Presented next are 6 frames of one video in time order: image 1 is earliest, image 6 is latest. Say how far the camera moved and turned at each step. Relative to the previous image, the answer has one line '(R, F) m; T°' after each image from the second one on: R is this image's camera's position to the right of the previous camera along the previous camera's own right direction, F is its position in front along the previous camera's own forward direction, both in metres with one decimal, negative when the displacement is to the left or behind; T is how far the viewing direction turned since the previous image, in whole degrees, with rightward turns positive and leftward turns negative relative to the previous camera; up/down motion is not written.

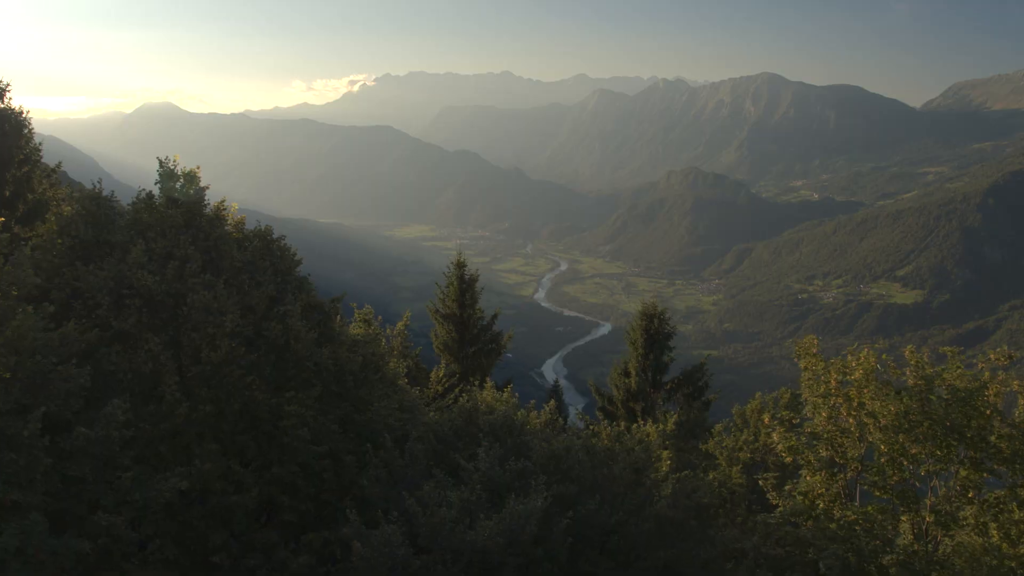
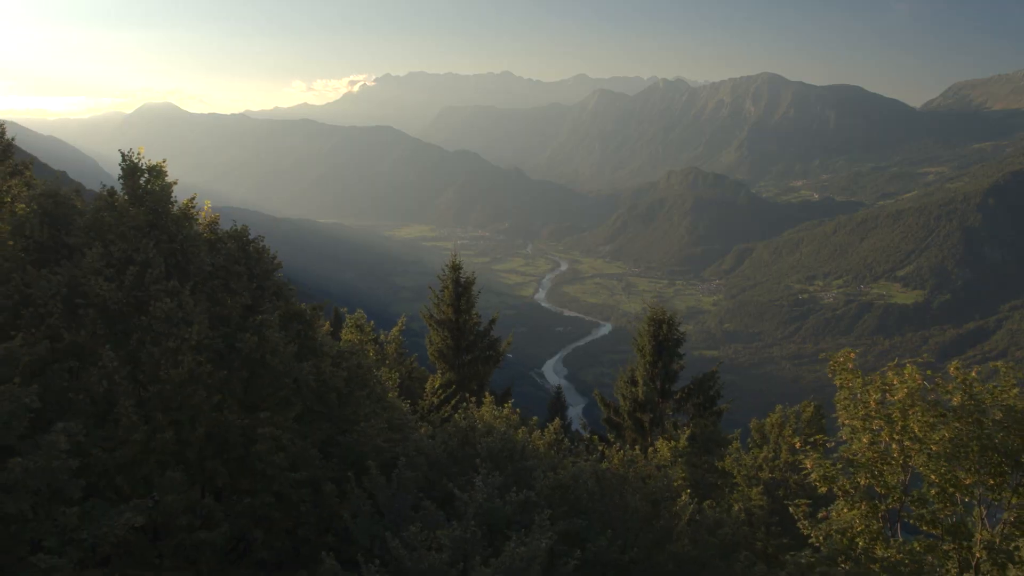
(0.0, +0.6) m; 0°
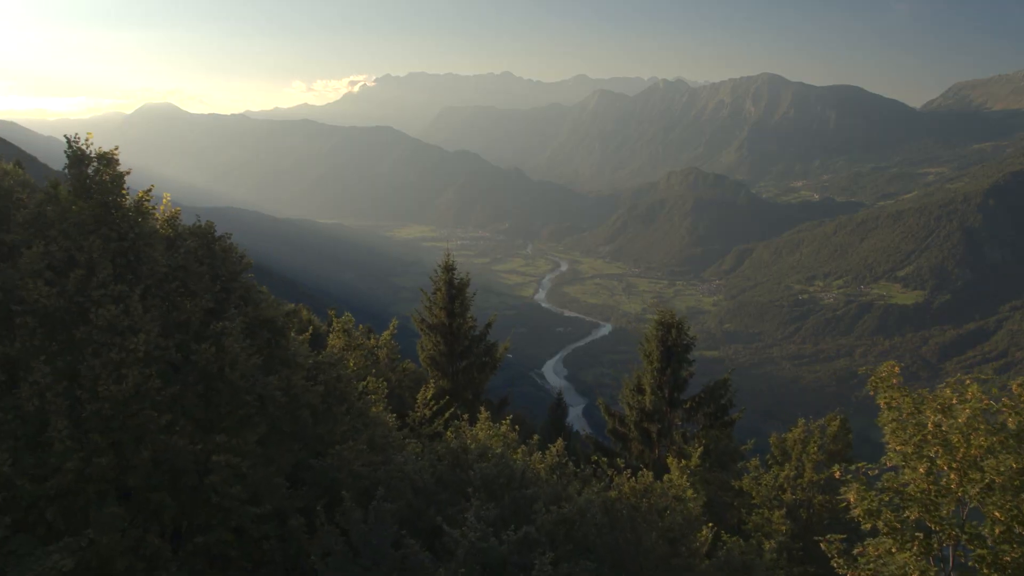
(0.0, +0.7) m; 0°
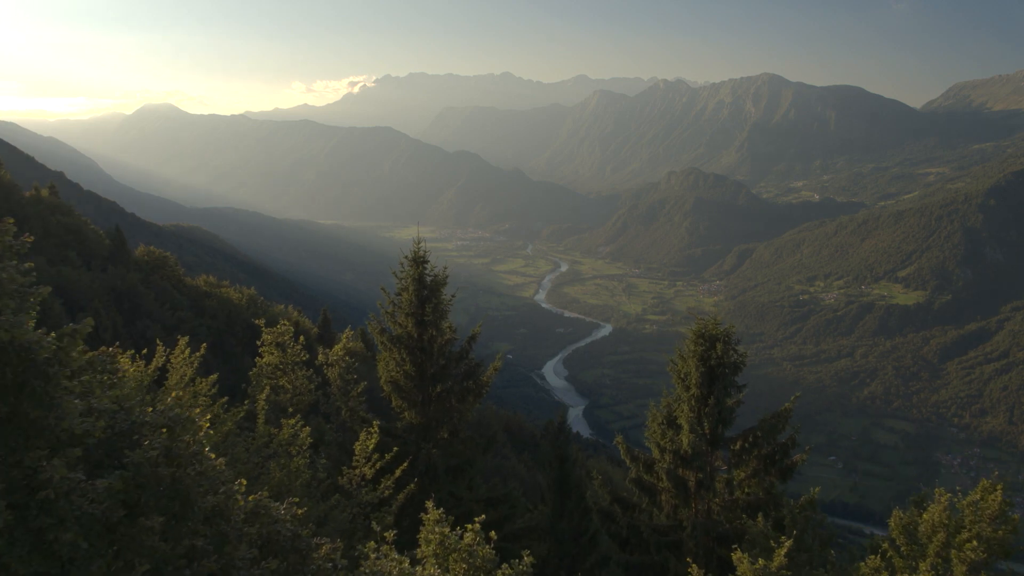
(+0.2, +2.6) m; 0°
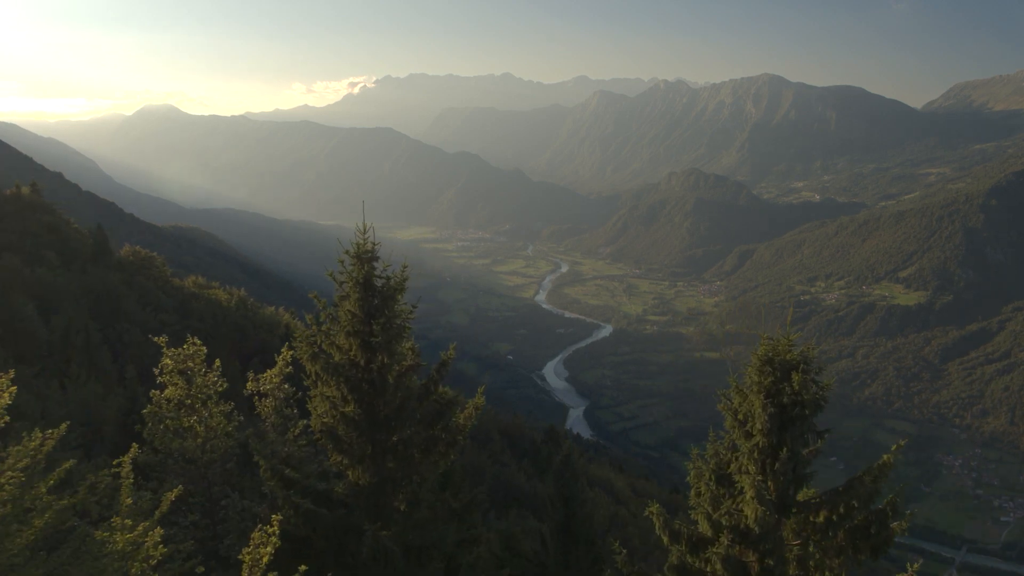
(+0.1, +2.2) m; 0°
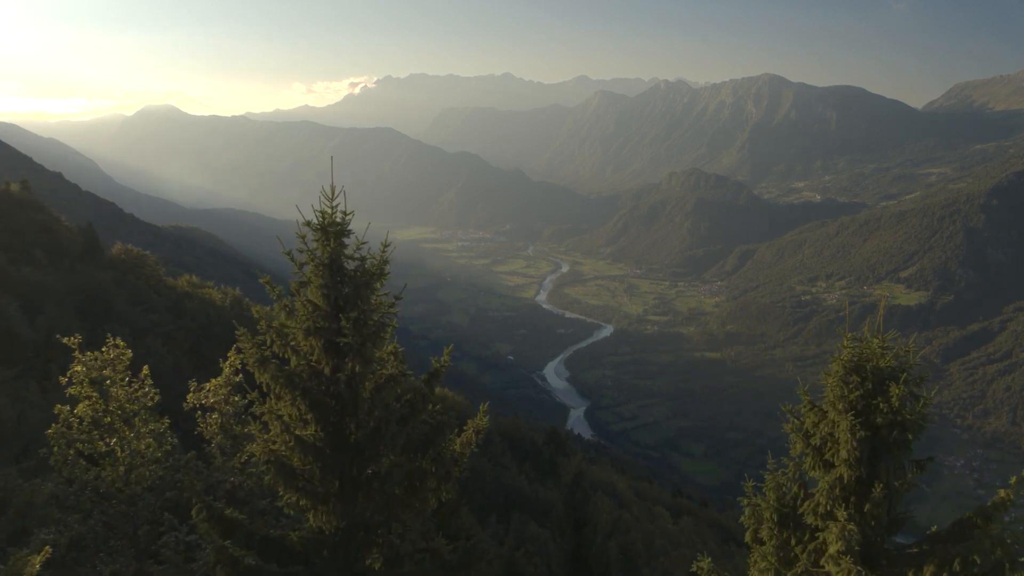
(-0.1, +1.3) m; 0°
